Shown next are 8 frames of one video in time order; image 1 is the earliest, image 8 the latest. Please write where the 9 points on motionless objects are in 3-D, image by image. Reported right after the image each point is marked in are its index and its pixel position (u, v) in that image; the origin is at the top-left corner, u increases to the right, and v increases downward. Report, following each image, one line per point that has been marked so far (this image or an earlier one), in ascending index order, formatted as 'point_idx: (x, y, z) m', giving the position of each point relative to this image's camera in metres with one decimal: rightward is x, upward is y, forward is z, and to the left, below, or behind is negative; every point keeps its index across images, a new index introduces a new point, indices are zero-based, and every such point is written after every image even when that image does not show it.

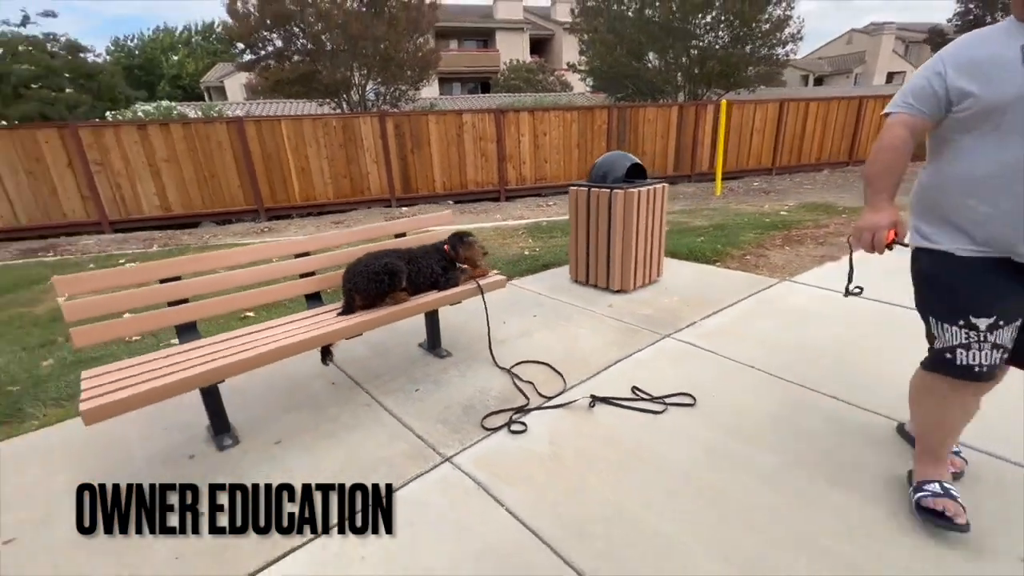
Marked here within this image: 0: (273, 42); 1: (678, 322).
0: (-7.0, +7.1, +13.3) m
1: (+1.2, -0.3, +3.4) m
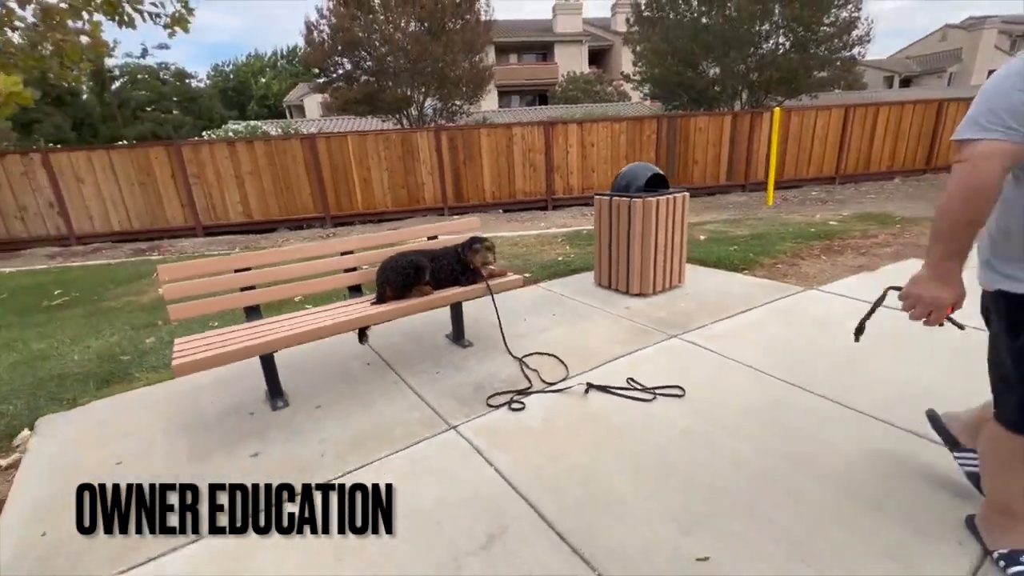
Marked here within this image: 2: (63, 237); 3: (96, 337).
0: (-5.4, +7.0, +14.5) m
1: (+1.4, -0.3, +3.6) m
2: (-9.5, +1.1, +9.5) m
3: (-4.0, -0.5, +4.3) m
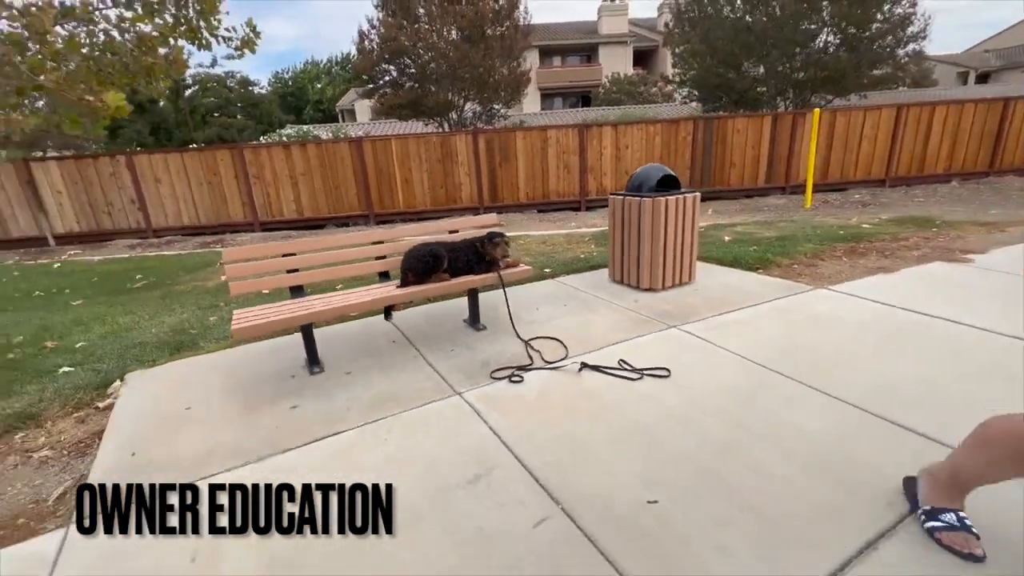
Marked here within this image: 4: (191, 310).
0: (-4.1, +7.2, +15.3) m
1: (+1.5, -0.2, +3.8) m
2: (-8.8, +1.4, +10.7) m
3: (-3.8, -0.3, +5.0) m
4: (-3.6, -0.2, +5.1) m
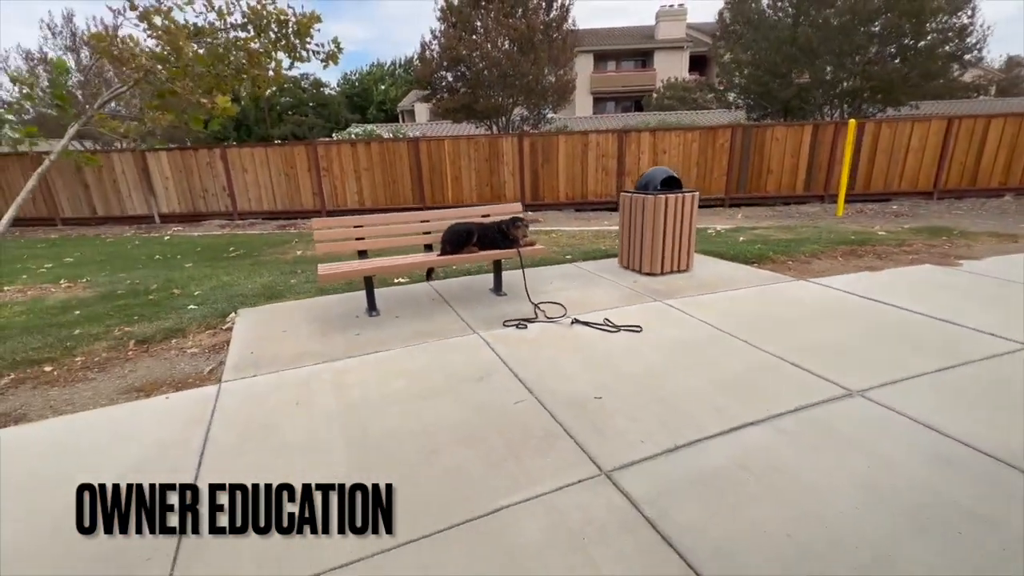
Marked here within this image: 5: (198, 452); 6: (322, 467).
0: (-2.3, +7.6, +16.5) m
1: (+1.6, -0.1, +4.5) m
2: (-7.8, +2.1, +12.4) m
3: (-3.5, +0.2, +6.2) m
4: (-3.2, +0.2, +6.3) m
5: (-1.7, -0.9, +2.3) m
6: (-1.0, -1.0, +2.0) m
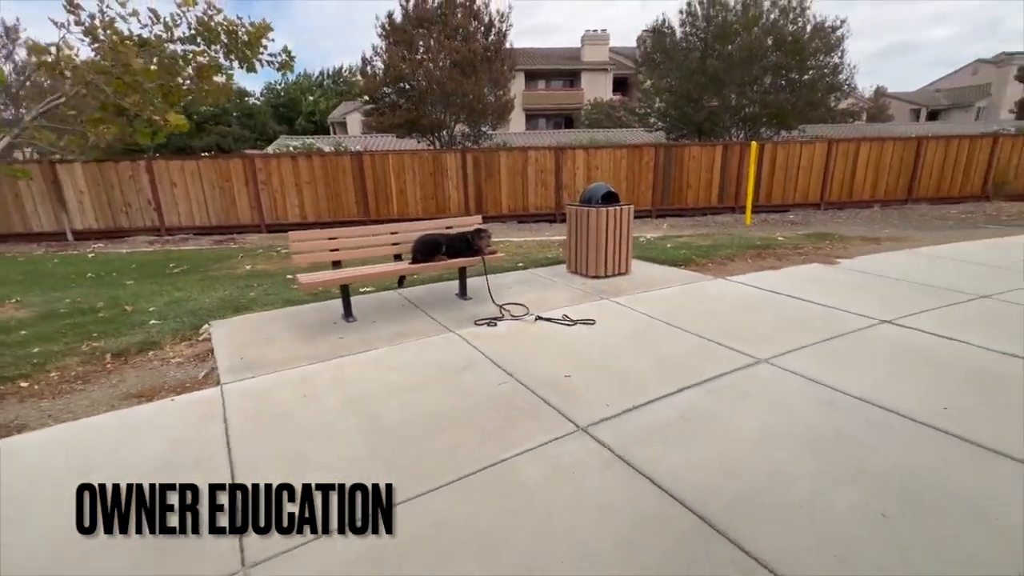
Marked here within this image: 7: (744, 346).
0: (-4.6, +7.1, +16.8) m
1: (+1.2, -0.1, +5.2) m
2: (-9.2, +1.5, +11.7) m
3: (-4.1, 0.0, +6.2) m
4: (-3.9, 0.0, +6.3) m
5: (-1.7, -0.9, +2.5) m
6: (-1.0, -1.0, +2.4) m
7: (+2.0, -0.5, +3.8) m
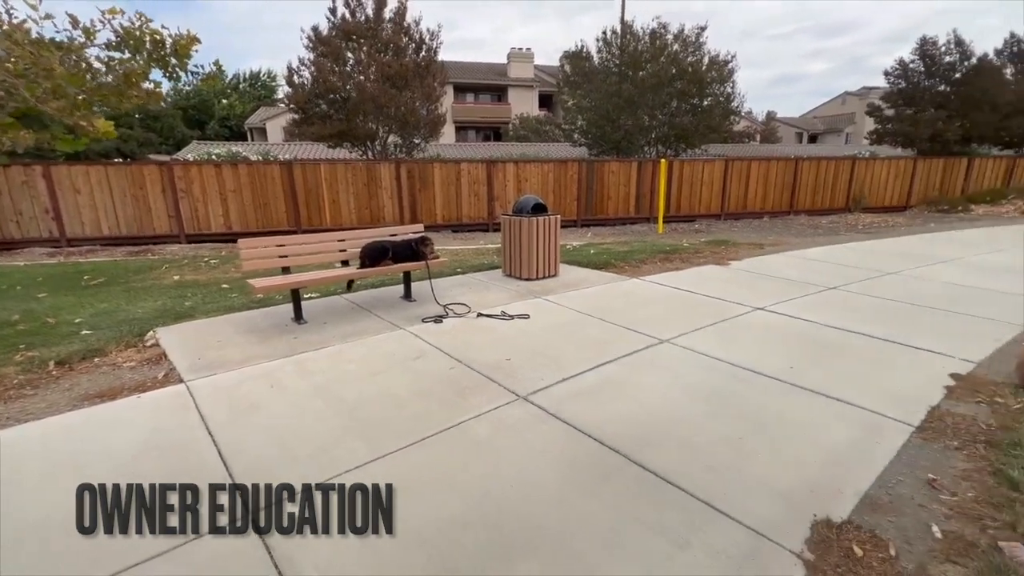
0: (-7.2, +6.7, +16.6) m
1: (+0.5, -0.1, +5.9) m
2: (-10.9, +1.2, +10.8) m
3: (-4.9, -0.2, +6.1) m
4: (-4.7, -0.1, +6.2) m
5: (-2.0, -0.9, +2.7) m
6: (-1.2, -1.0, +2.7) m
7: (+1.4, -0.4, +4.6) m
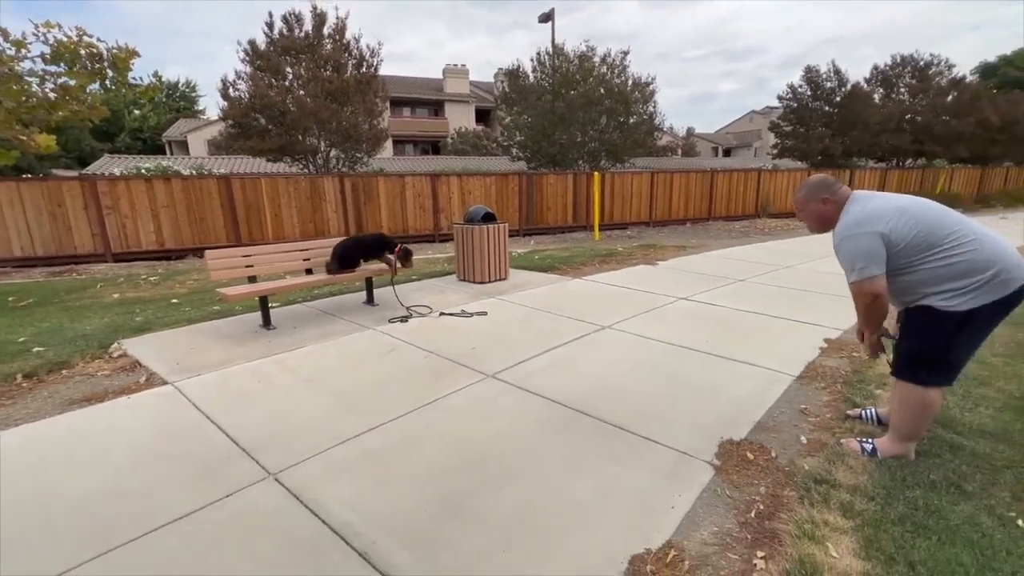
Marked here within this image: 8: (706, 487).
0: (-9.4, +6.1, +16.2) m
1: (-0.1, -0.1, +6.4) m
2: (-12.1, +0.6, +9.9) m
3: (-5.5, -0.4, +5.9) m
4: (-5.3, -0.4, +6.1) m
5: (-2.2, -1.0, +3.0) m
6: (-1.4, -1.0, +3.1) m
7: (+1.0, -0.4, +5.3) m
8: (+1.0, -1.0, +2.3) m
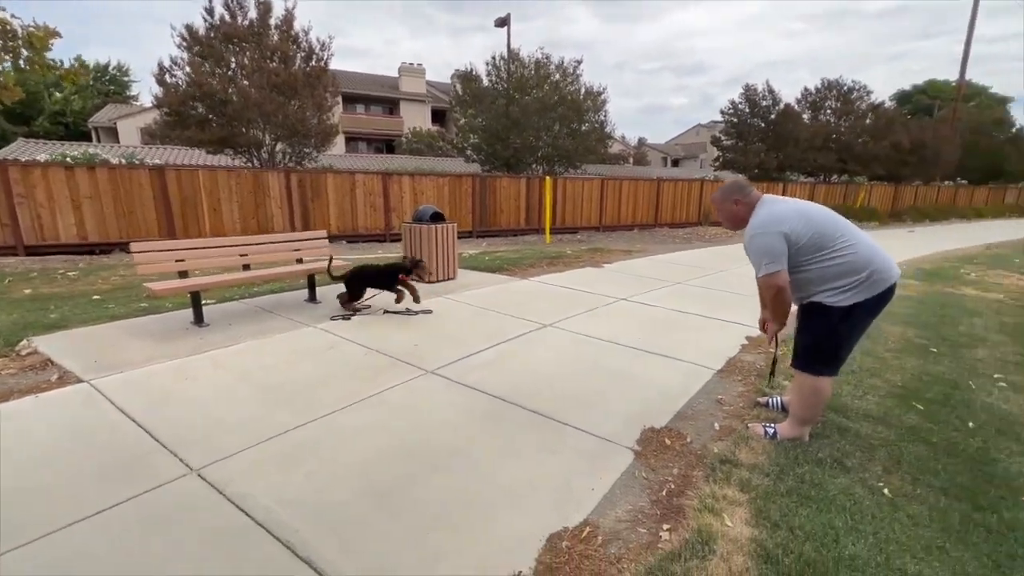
0: (-11.0, +6.1, +15.3) m
1: (-0.9, -0.1, +6.5) m
2: (-13.1, +0.7, +8.8) m
3: (-6.2, -0.3, +5.4) m
4: (-6.0, -0.3, +5.7) m
5: (-2.6, -0.9, +2.8) m
6: (-1.9, -0.9, +3.0) m
7: (+0.3, -0.4, +5.4) m
8: (+0.6, -1.0, +2.5) m
